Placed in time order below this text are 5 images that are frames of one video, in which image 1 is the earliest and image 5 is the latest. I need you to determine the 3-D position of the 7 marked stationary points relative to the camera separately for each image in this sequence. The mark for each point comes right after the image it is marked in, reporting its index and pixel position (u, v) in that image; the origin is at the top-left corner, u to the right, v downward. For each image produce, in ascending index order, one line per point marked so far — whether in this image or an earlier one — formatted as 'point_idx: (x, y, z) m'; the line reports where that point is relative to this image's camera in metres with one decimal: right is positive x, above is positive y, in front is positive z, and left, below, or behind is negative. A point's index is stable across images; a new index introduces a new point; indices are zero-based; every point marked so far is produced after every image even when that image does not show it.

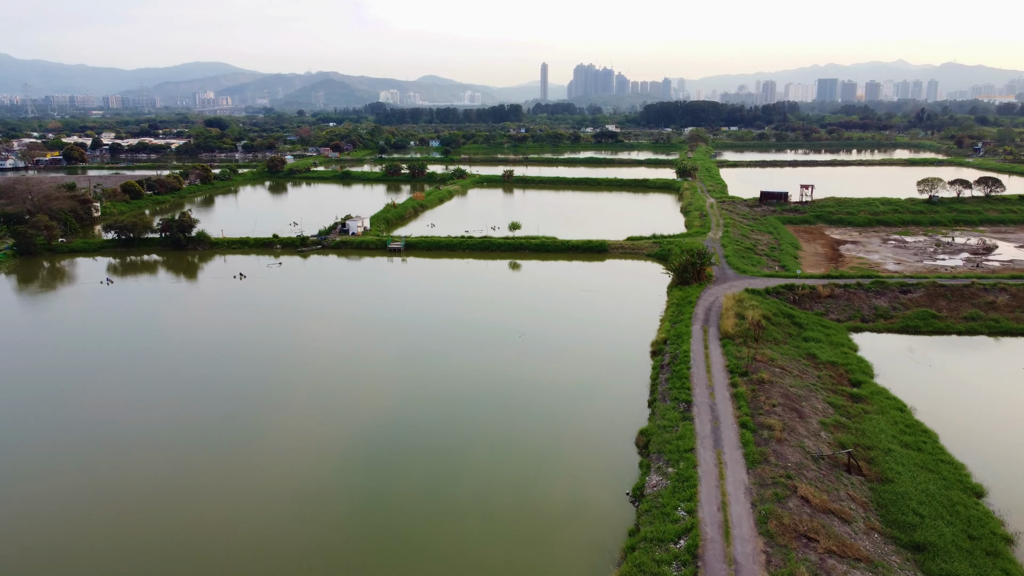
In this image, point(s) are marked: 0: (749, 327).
0: (+4.3, -0.7, +12.8) m
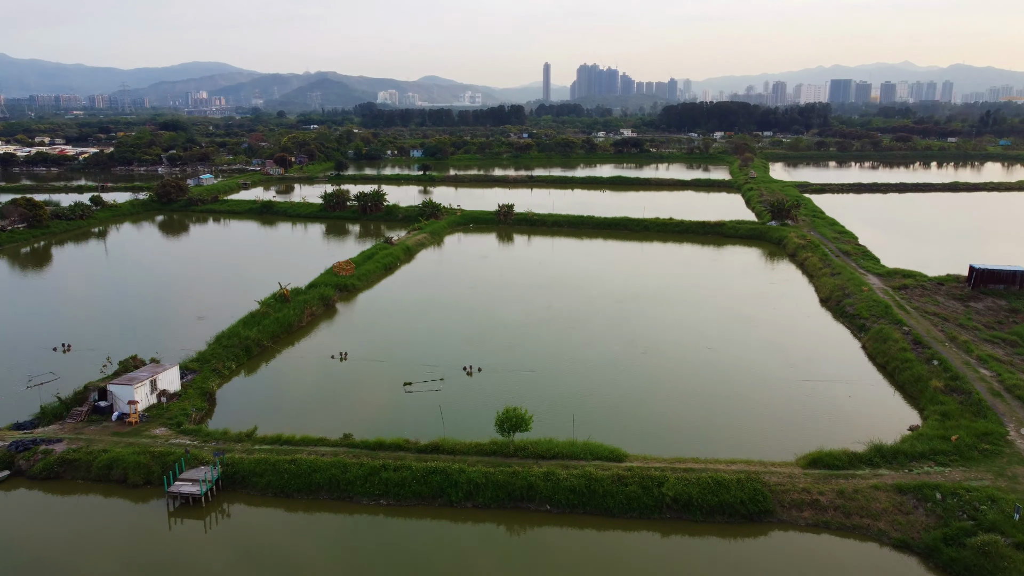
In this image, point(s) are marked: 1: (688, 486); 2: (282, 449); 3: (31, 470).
0: (+4.2, -4.4, -1.1) m
1: (+2.0, -2.2, +8.0) m
2: (-2.9, -2.0, +8.9) m
3: (-6.0, -2.2, +8.8) m
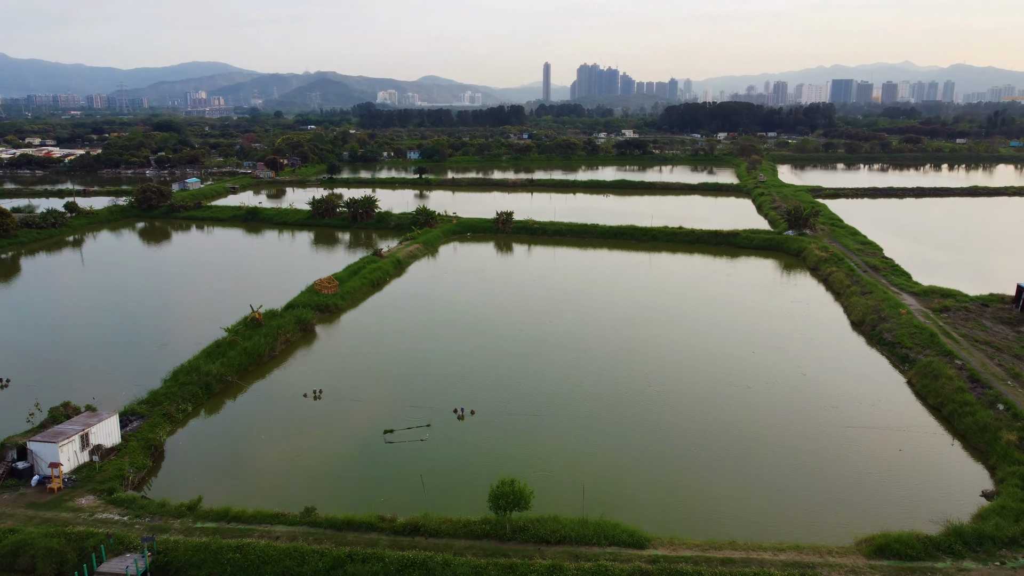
0: (+4.1, -4.8, -2.7) m
1: (+2.0, -2.7, +6.4) m
2: (-2.9, -2.5, +7.3) m
3: (-6.0, -2.7, +7.2) m
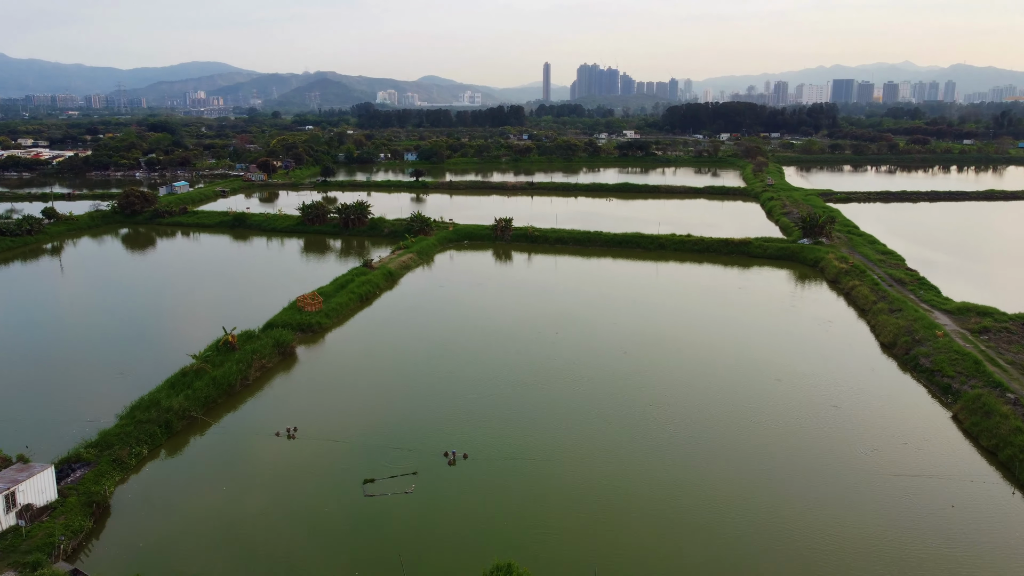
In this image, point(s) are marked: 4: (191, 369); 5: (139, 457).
0: (+4.1, -5.2, -4.0) m
1: (+1.9, -3.0, +5.1) m
2: (-3.0, -2.8, +6.1) m
3: (-6.0, -3.1, +6.0) m
4: (-5.1, -1.3, +11.3) m
5: (-5.0, -2.2, +9.5) m
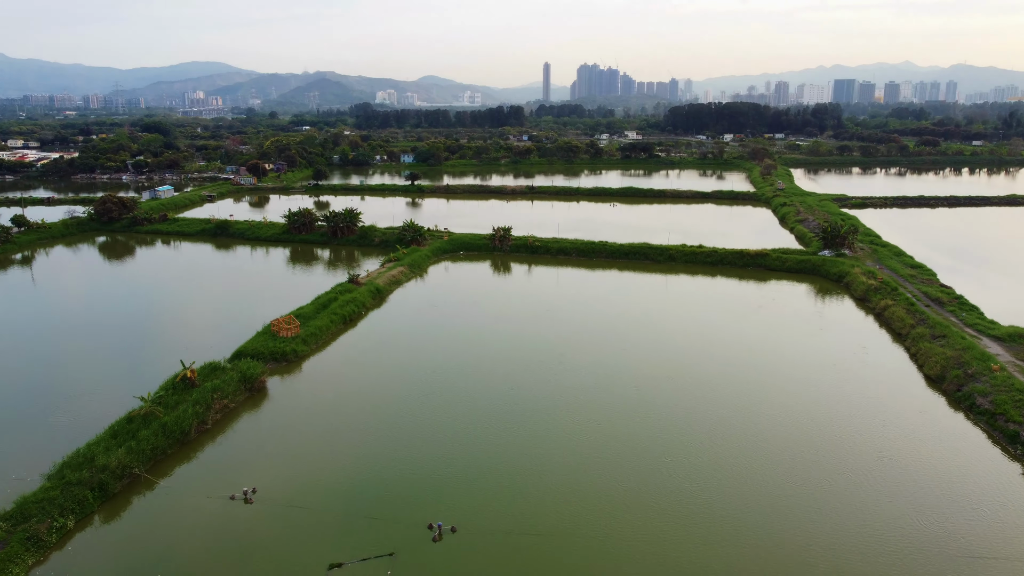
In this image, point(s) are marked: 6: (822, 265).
0: (+4.1, -5.6, -5.5) m
1: (+1.9, -3.5, +3.6) m
2: (-3.0, -3.3, +4.5) m
3: (-6.1, -3.5, +4.4) m
4: (-5.1, -1.7, +9.8) m
5: (-5.0, -2.7, +7.9) m
6: (+8.6, +0.7, +19.6) m
